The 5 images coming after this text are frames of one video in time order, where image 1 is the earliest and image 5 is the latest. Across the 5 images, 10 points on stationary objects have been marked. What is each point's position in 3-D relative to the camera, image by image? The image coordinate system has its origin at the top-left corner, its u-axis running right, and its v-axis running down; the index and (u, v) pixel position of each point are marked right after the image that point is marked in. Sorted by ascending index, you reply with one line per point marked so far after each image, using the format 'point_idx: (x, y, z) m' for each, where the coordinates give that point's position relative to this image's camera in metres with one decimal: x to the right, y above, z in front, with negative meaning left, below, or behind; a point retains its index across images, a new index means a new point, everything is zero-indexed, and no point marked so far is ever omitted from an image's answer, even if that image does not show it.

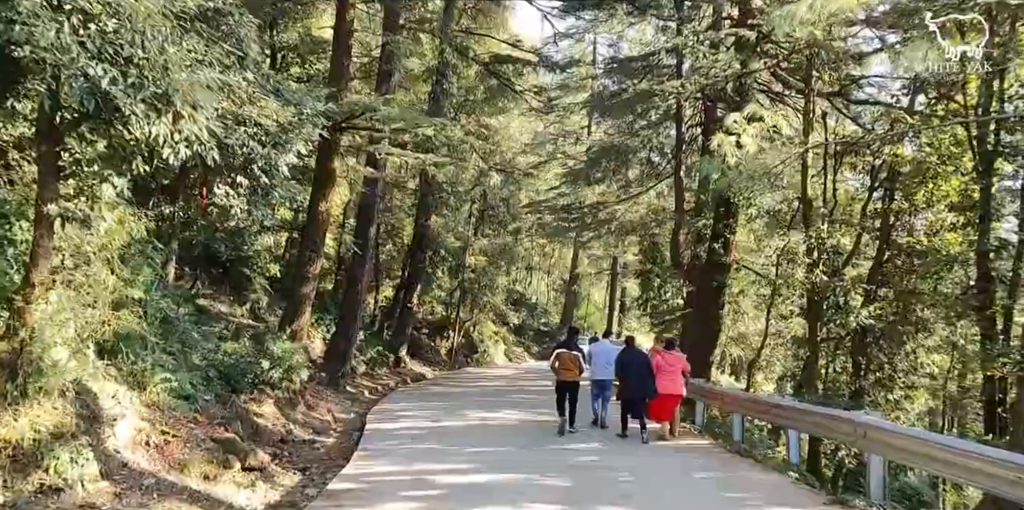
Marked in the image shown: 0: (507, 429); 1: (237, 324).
0: (-0.1, -2.6, +16.1) m
1: (-5.0, -1.2, +19.4) m
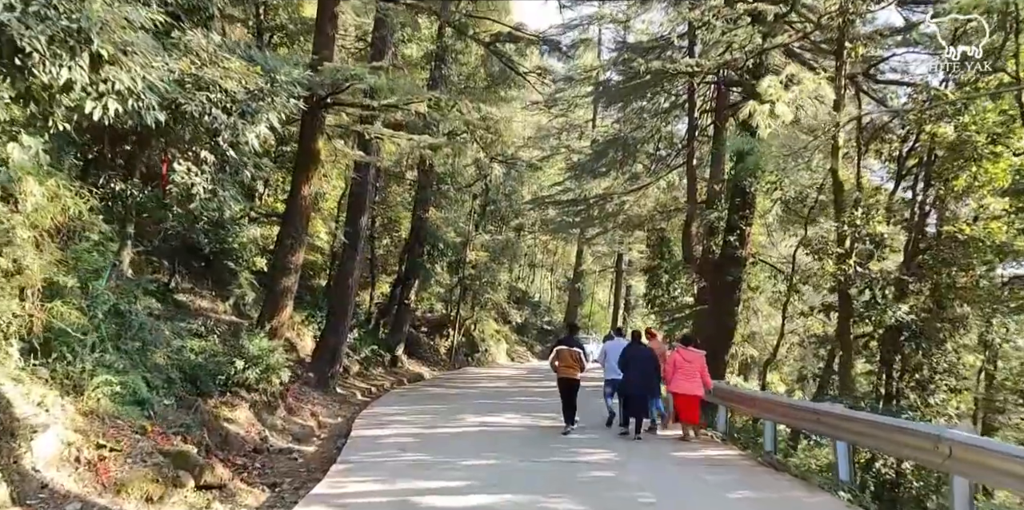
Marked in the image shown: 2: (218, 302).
0: (-0.1, -2.5, +14.7) m
1: (-5.0, -1.1, +18.0) m
2: (-5.5, -0.9, +20.2) m
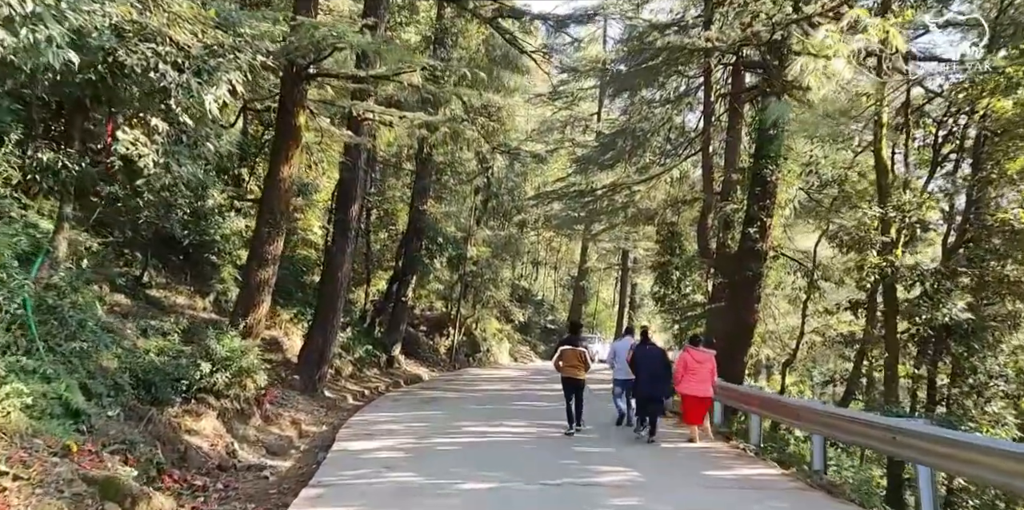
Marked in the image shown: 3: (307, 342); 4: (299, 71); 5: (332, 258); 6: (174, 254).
0: (0.0, -2.3, +13.2) m
1: (-4.9, -1.0, +16.4) m
2: (-5.5, -0.7, +18.7) m
3: (-3.5, -1.5, +18.3) m
4: (-3.0, +2.6, +15.1) m
5: (-3.1, -0.1, +18.8) m
6: (-6.0, 0.0, +19.3) m
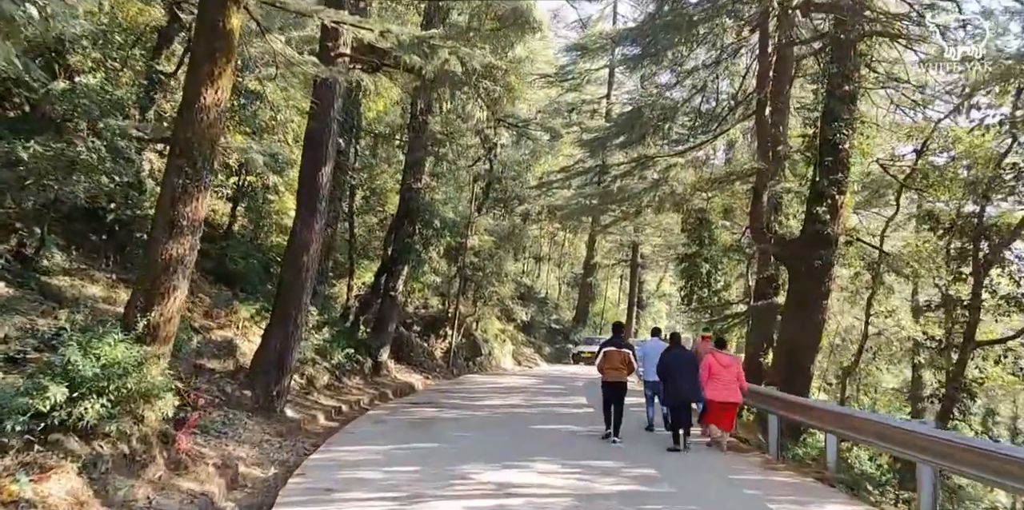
0: (+0.2, -2.1, +9.1) m
1: (-4.7, -0.7, +12.3) m
2: (-5.2, -0.5, +14.6) m
3: (-3.2, -1.2, +14.2) m
4: (-2.7, +2.9, +11.0) m
5: (-2.9, +0.2, +14.7) m
6: (-5.8, +0.3, +15.2) m
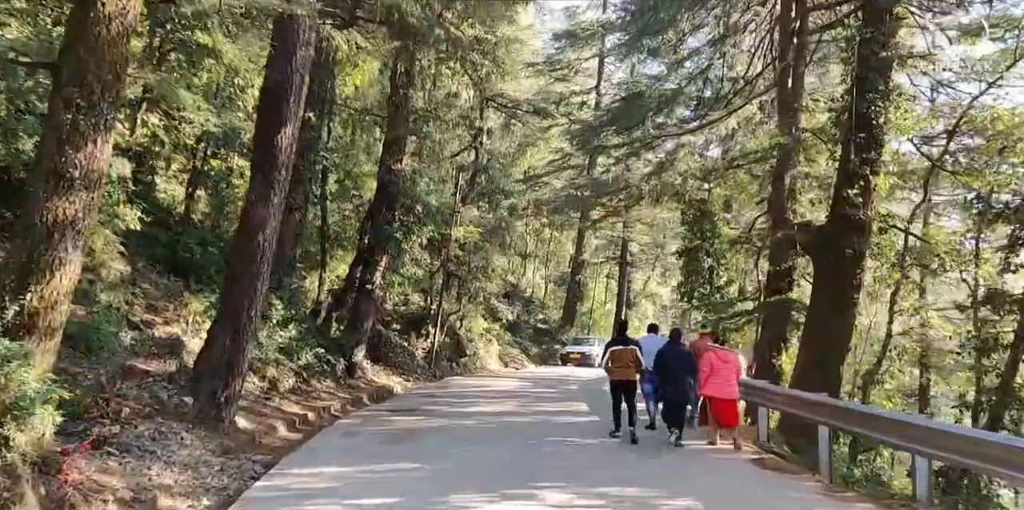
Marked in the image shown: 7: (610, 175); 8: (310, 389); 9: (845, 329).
0: (+0.3, -1.9, +6.9) m
1: (-4.7, -0.5, +10.0) m
2: (-5.3, -0.2, +12.3) m
3: (-3.3, -1.0, +12.0) m
4: (-2.7, +3.1, +8.8) m
5: (-3.0, +0.4, +12.5) m
6: (-5.9, +0.6, +12.9) m
7: (+2.0, +1.5, +19.6) m
8: (-3.0, -2.0, +16.2) m
9: (+4.7, -0.9, +15.3) m
